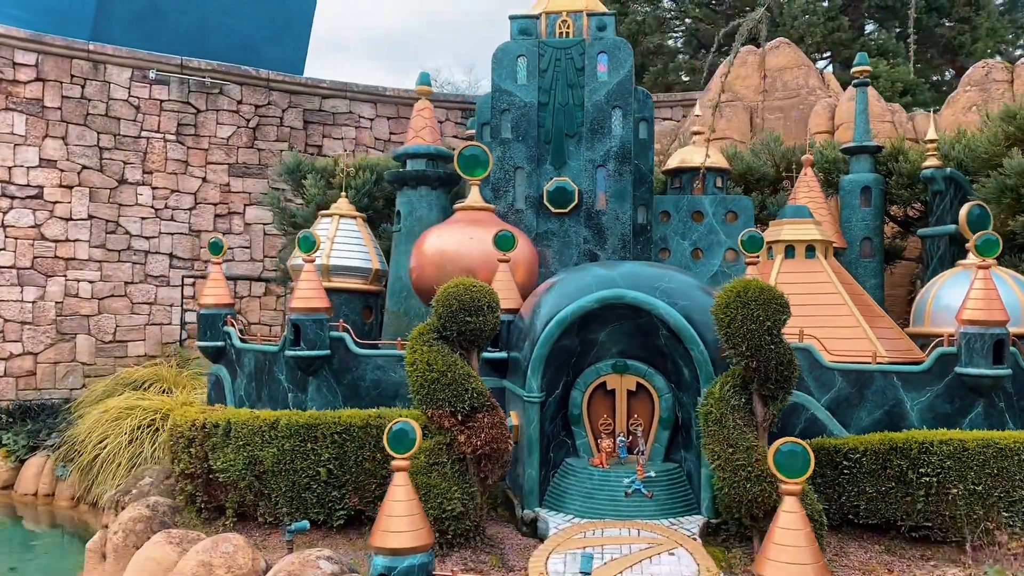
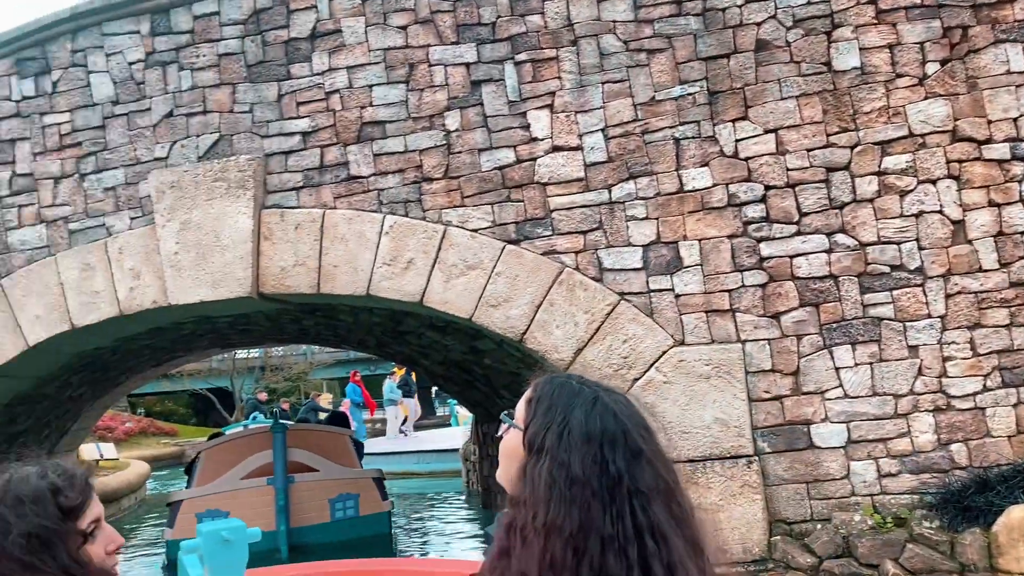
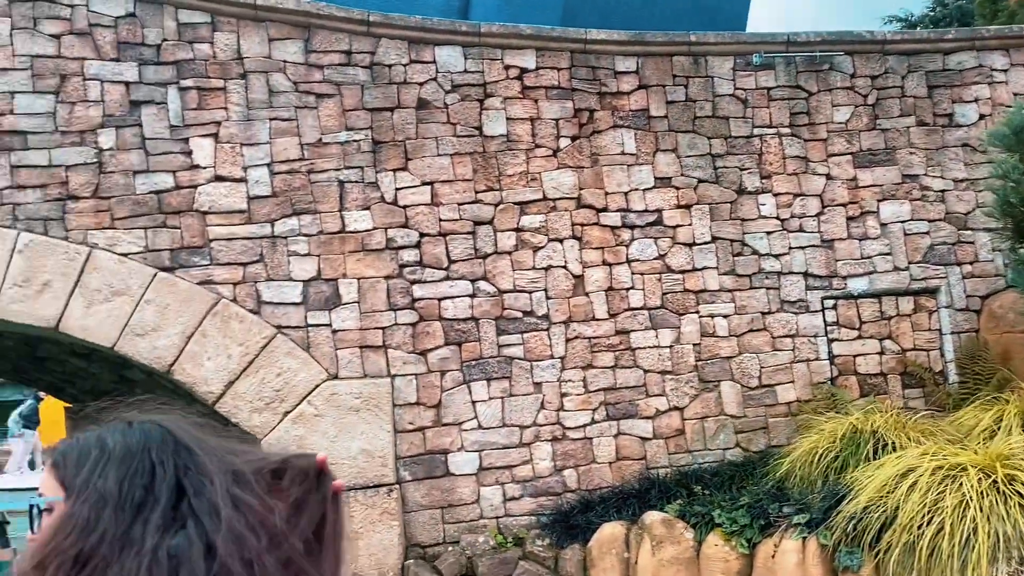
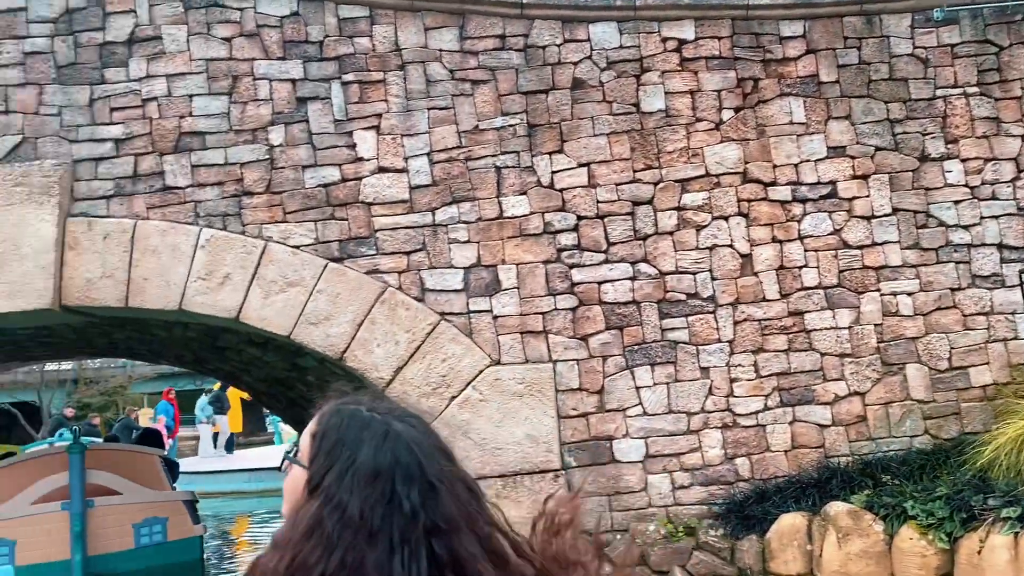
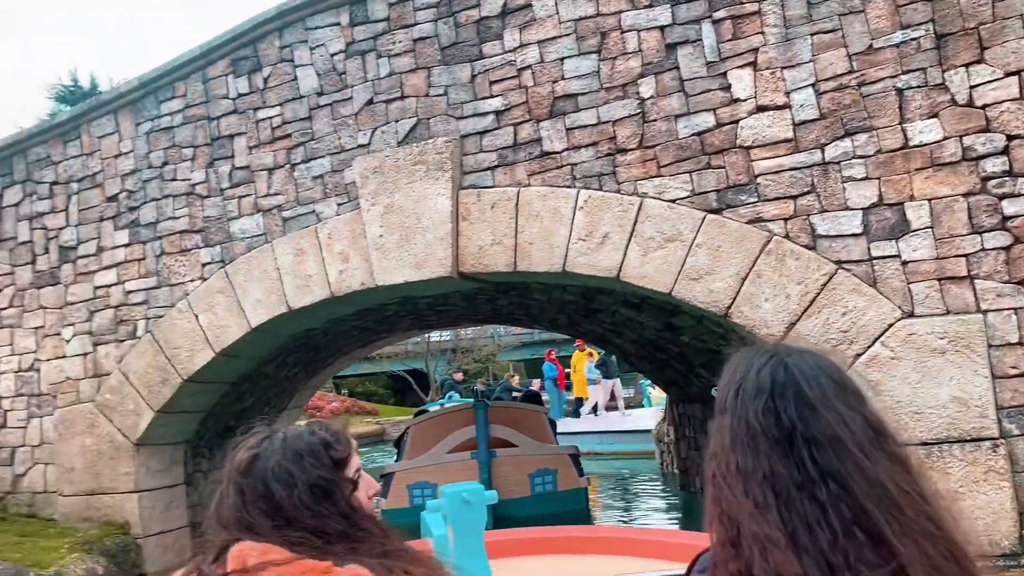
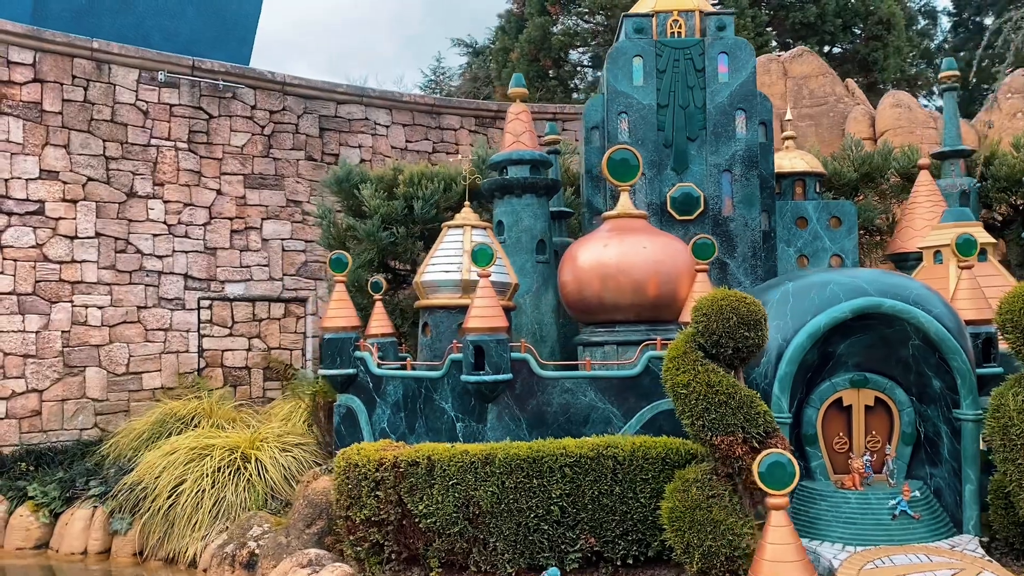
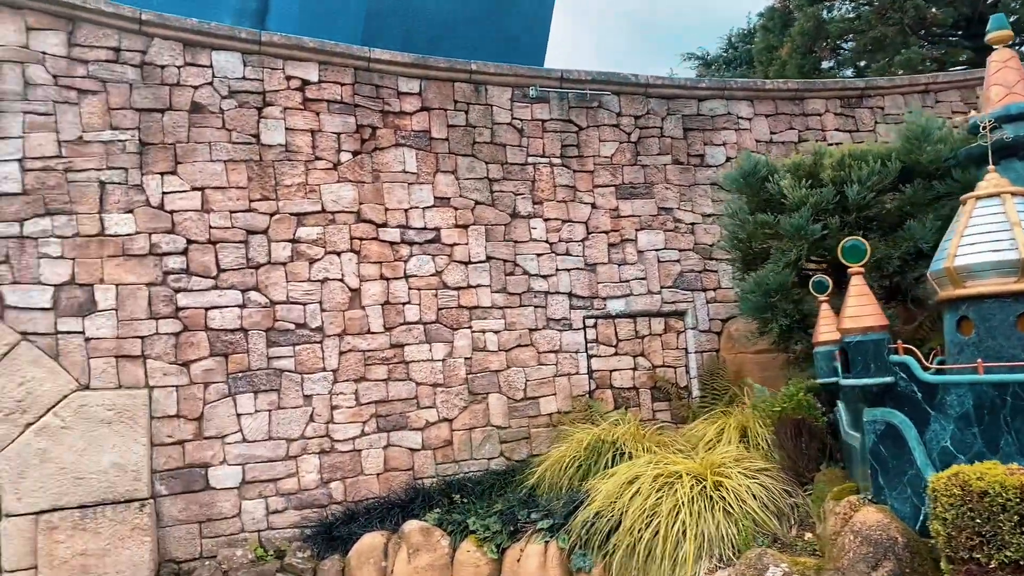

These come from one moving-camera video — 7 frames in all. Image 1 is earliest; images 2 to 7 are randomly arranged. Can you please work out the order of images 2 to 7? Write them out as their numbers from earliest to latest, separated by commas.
6, 7, 3, 4, 2, 5
